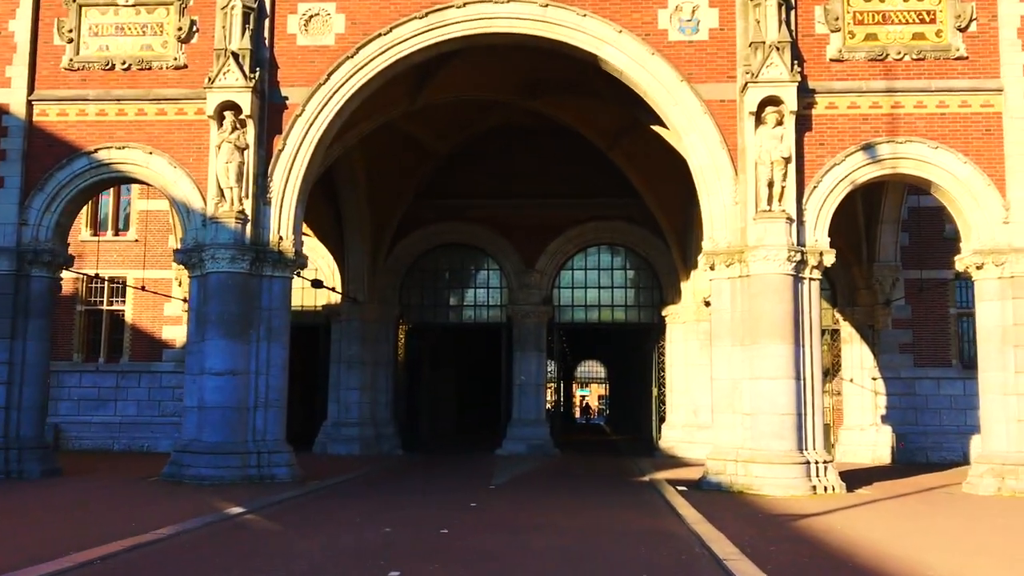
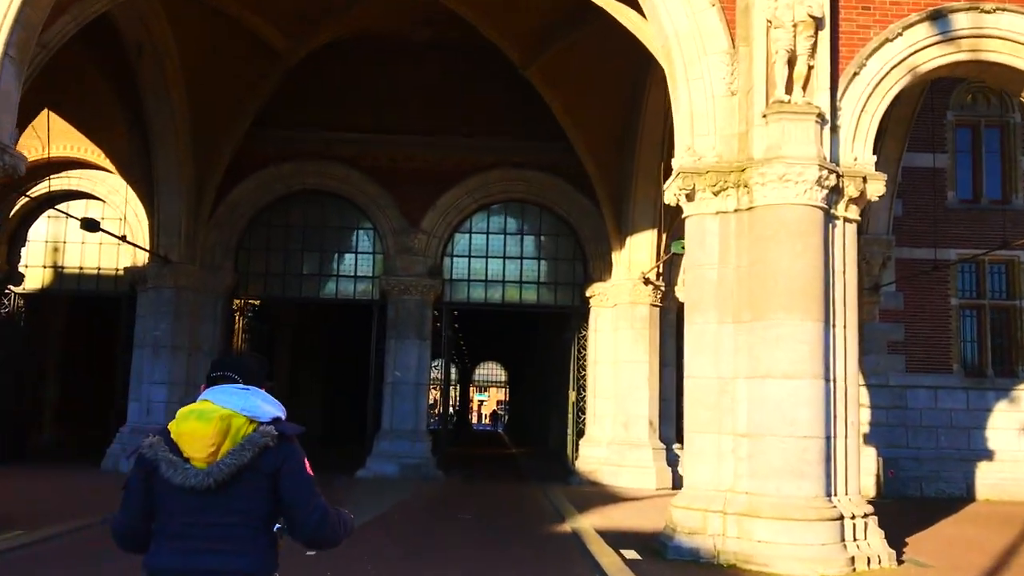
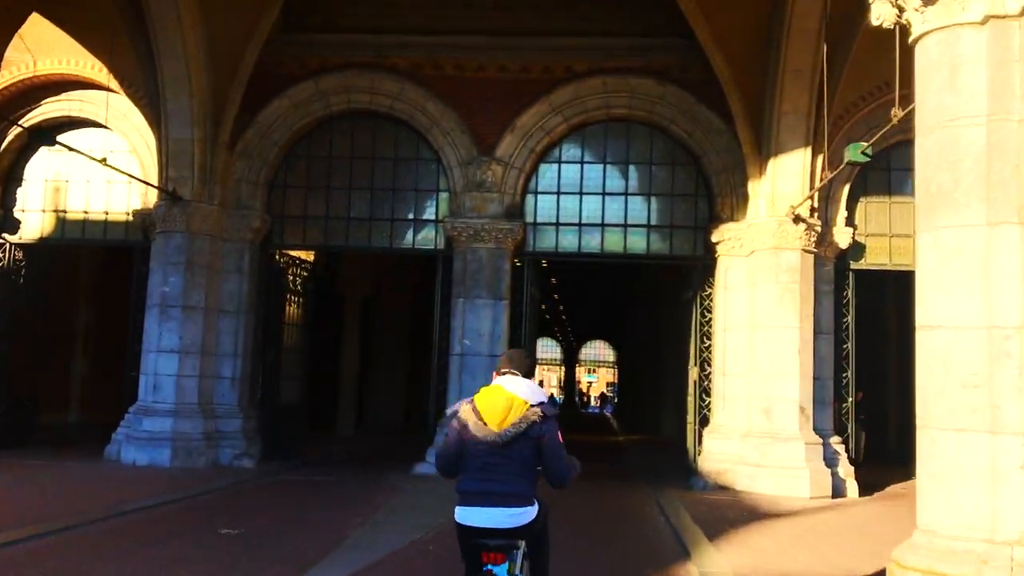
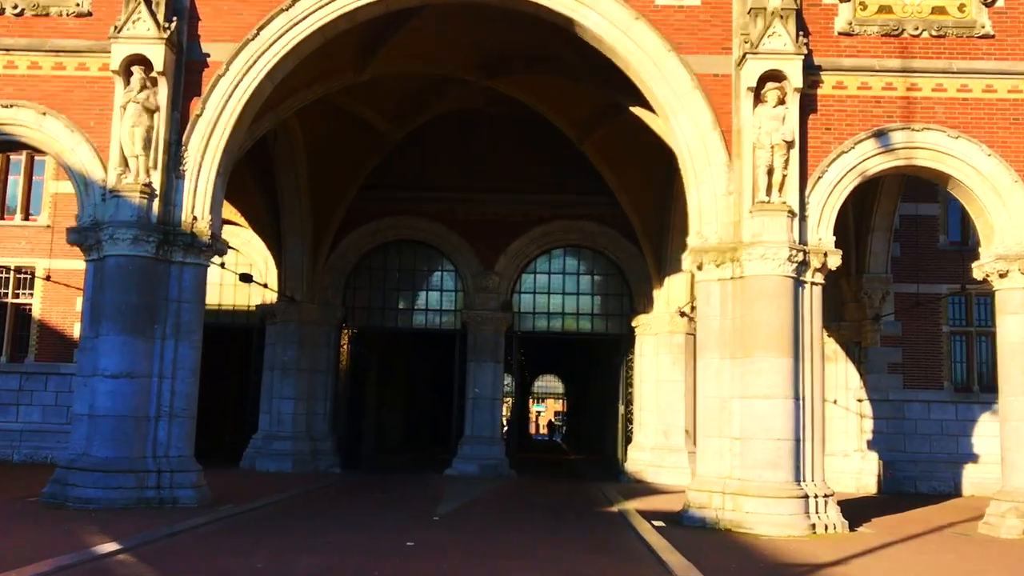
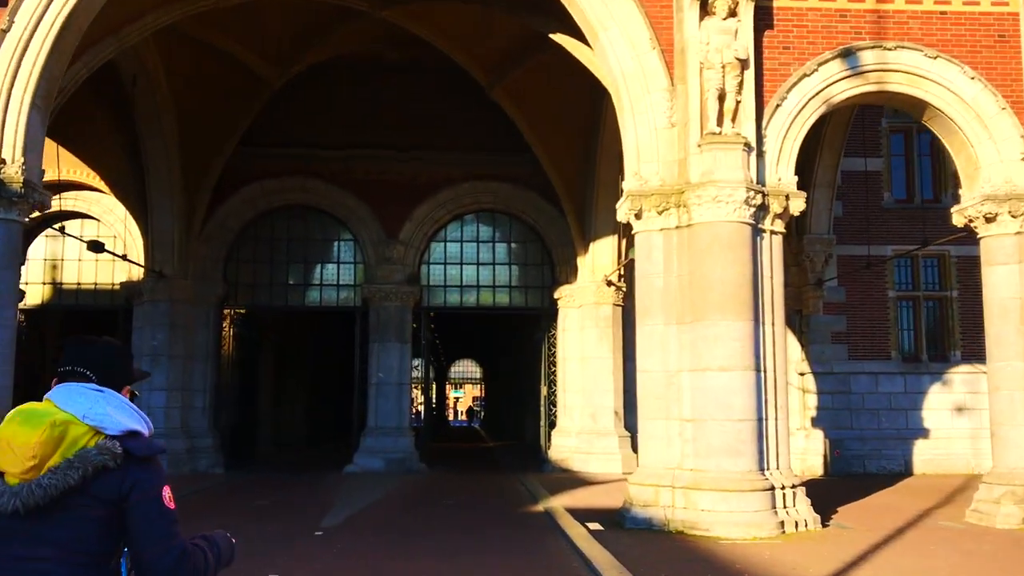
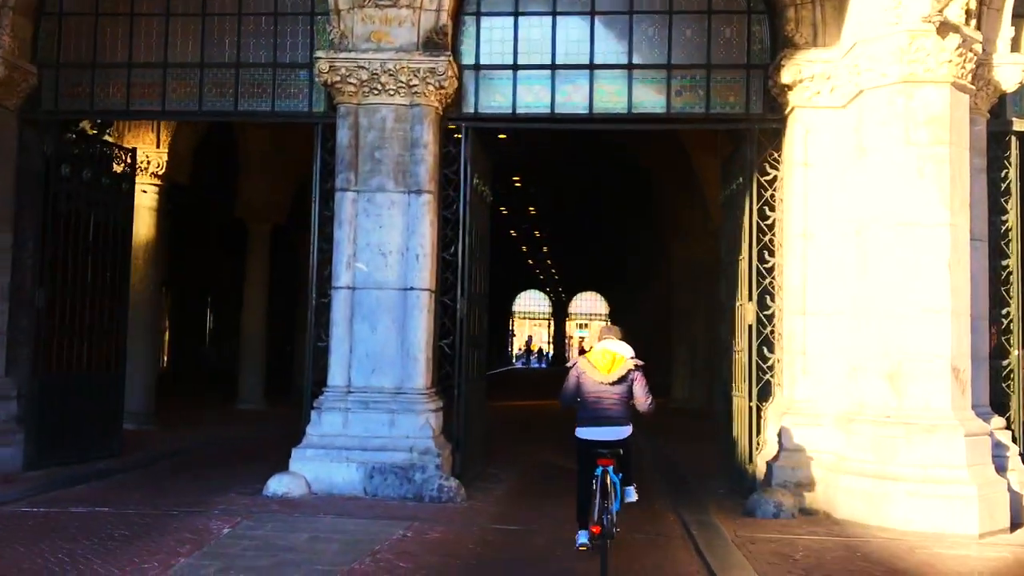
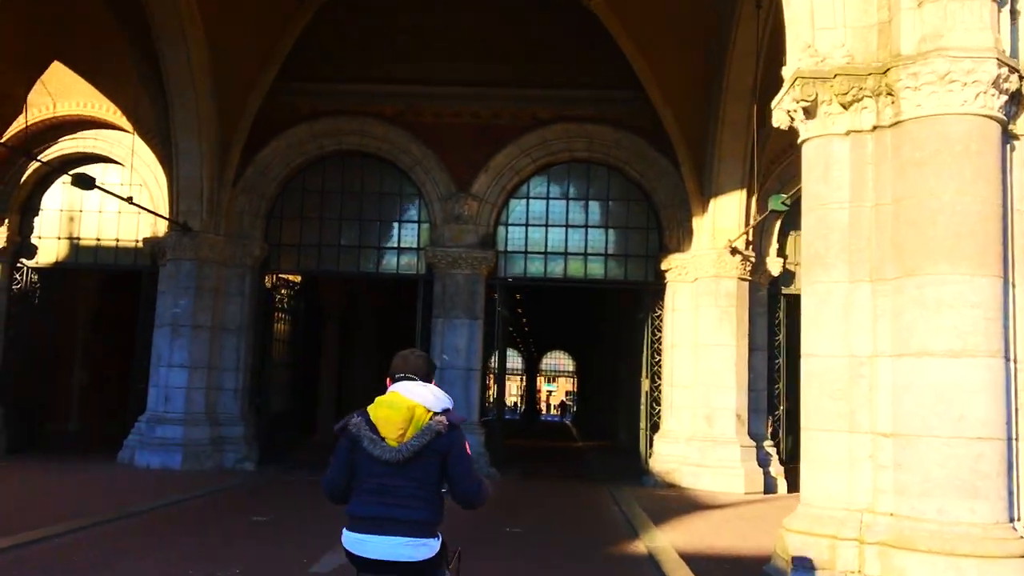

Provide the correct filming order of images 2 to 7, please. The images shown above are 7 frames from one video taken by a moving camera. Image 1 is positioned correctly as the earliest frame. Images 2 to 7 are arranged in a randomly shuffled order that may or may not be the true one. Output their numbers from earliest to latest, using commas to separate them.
4, 5, 2, 7, 3, 6
